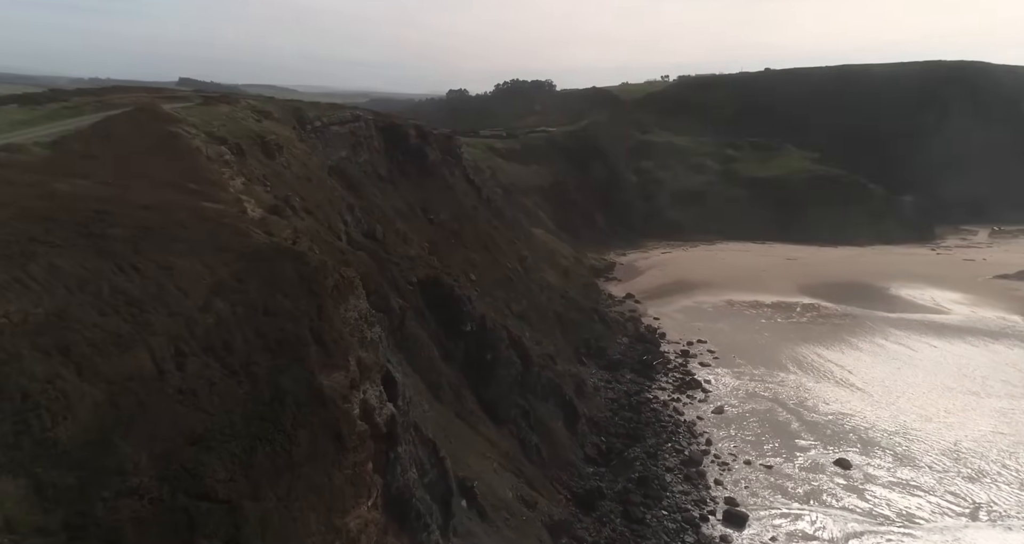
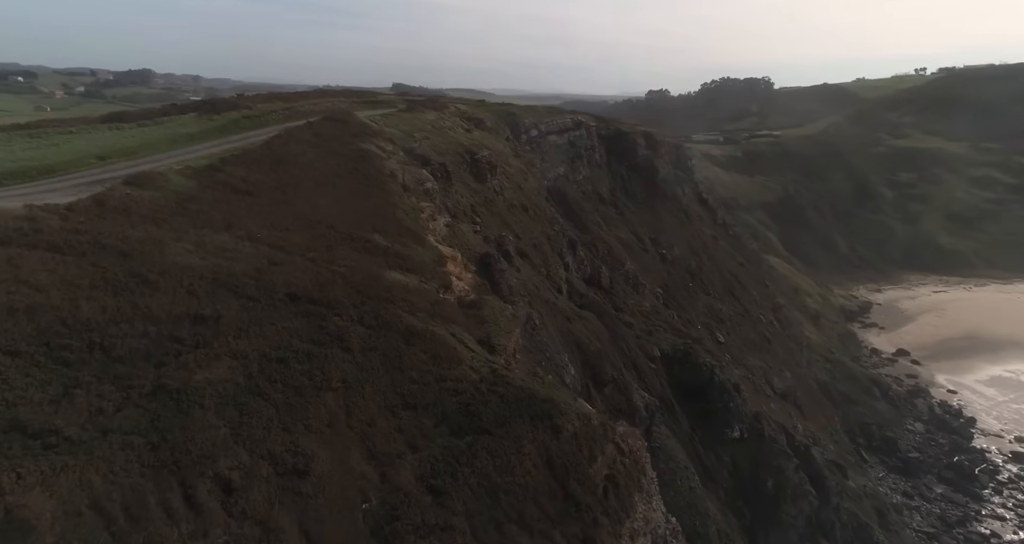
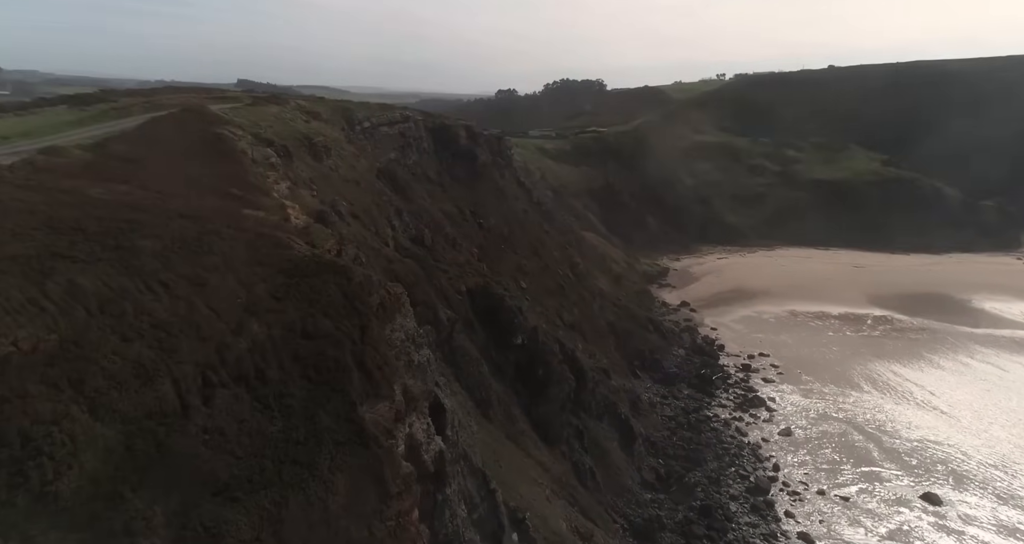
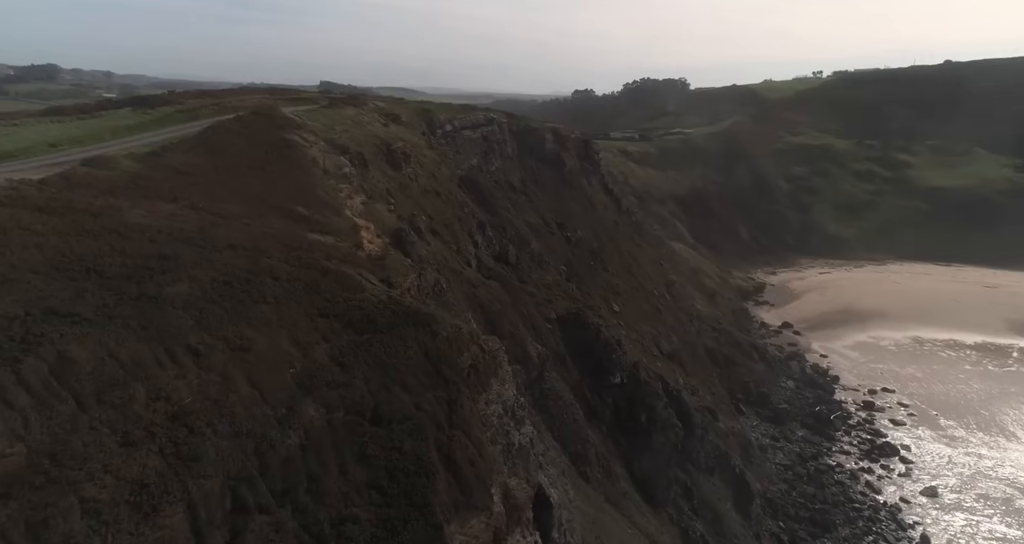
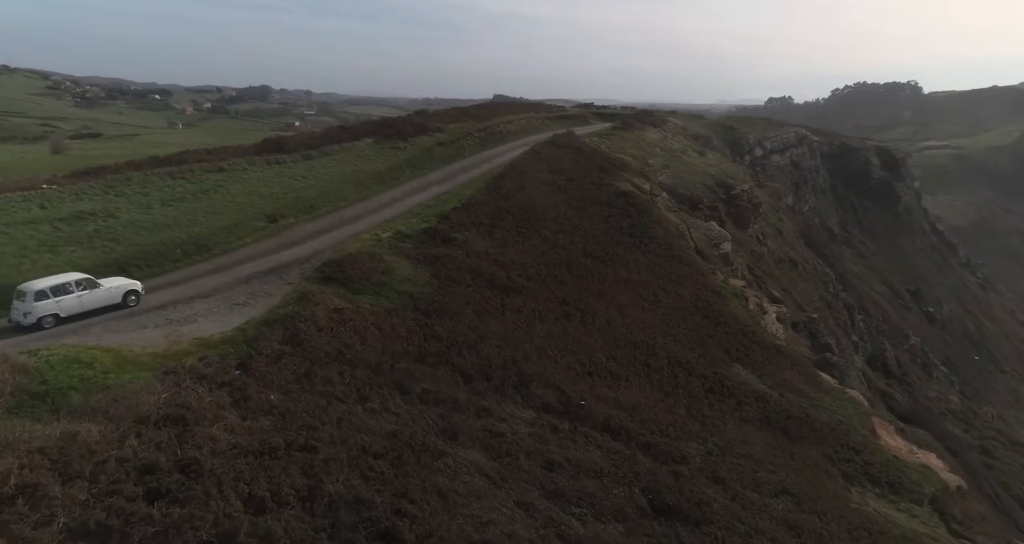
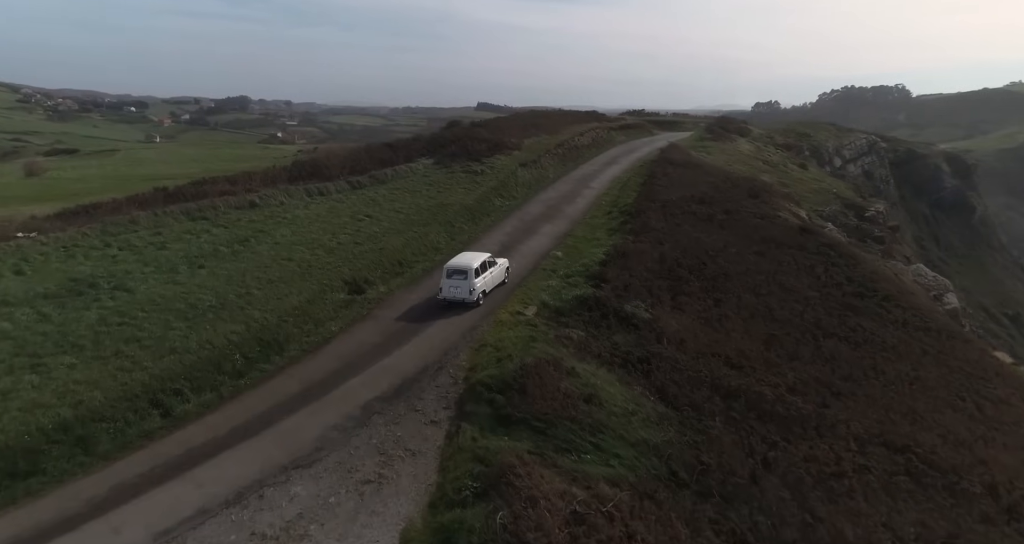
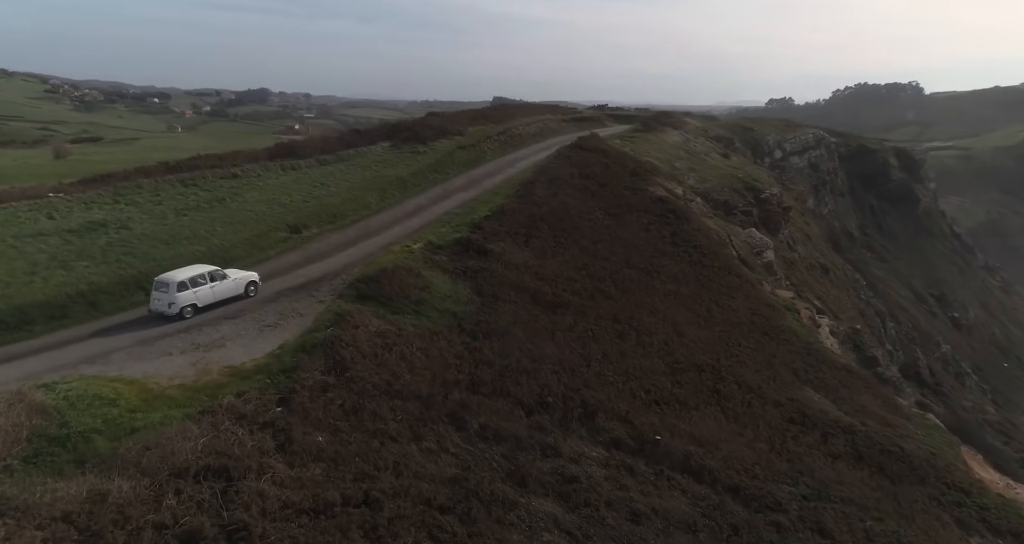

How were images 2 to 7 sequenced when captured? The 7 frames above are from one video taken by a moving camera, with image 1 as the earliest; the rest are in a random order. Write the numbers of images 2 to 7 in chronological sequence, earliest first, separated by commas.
3, 4, 2, 5, 7, 6
